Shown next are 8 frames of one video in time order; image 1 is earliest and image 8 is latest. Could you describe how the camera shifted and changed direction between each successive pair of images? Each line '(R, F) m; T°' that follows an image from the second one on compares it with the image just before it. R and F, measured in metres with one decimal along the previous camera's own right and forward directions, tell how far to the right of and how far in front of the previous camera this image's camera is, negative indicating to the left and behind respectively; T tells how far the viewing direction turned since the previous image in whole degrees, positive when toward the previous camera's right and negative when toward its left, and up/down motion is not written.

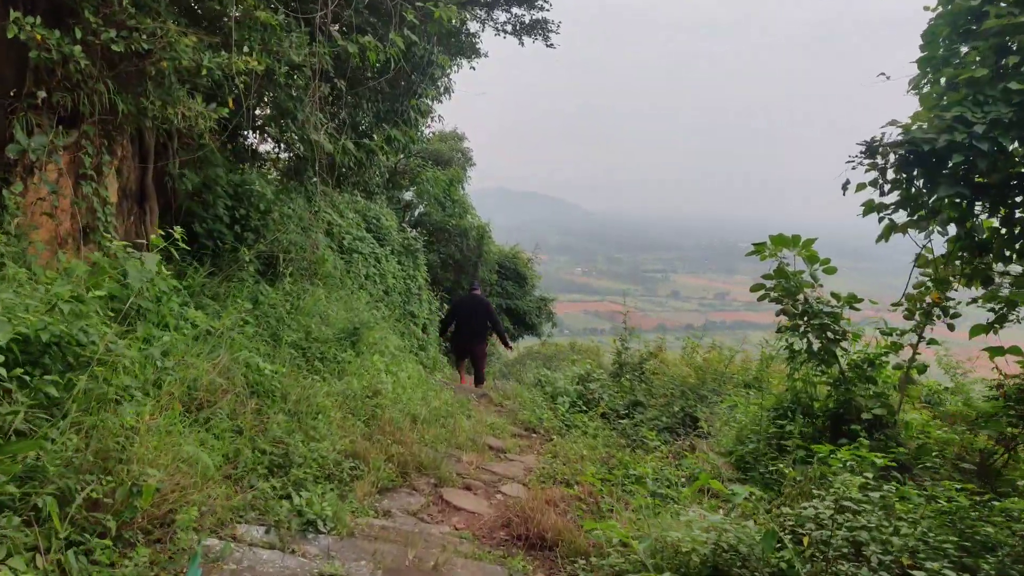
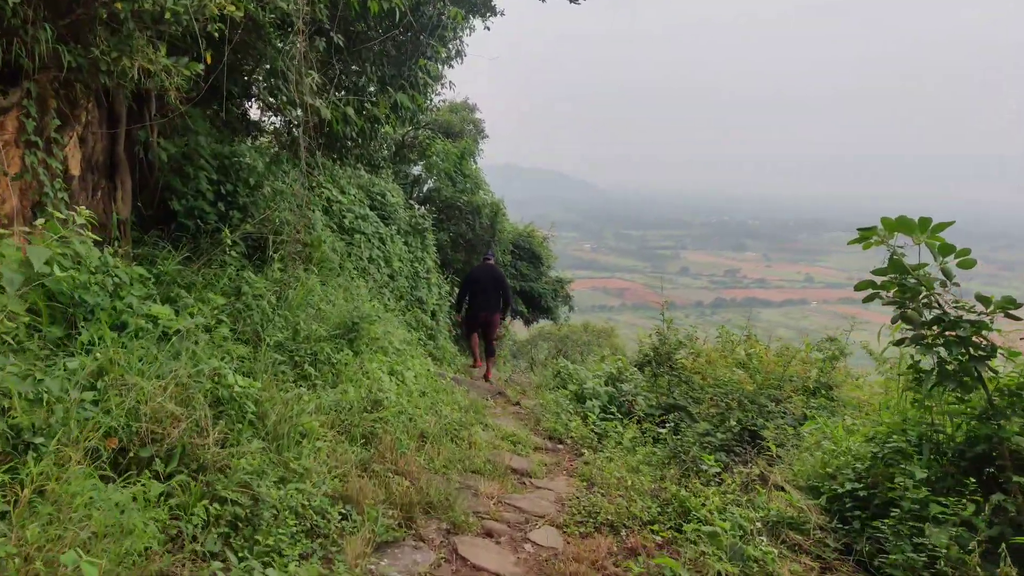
(-0.1, +0.7) m; -1°
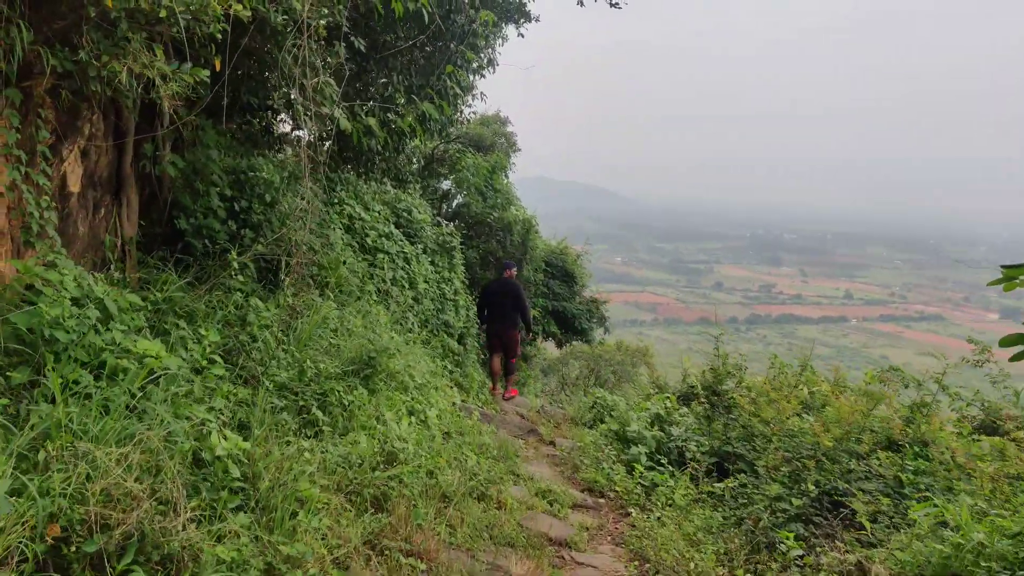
(0.0, +0.5) m; -3°
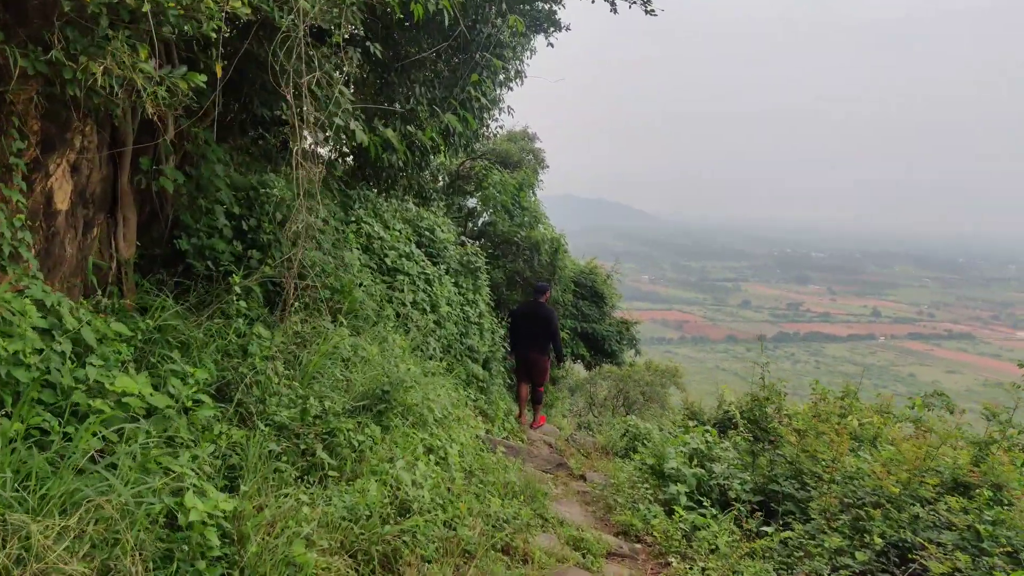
(0.0, +0.4) m; -2°
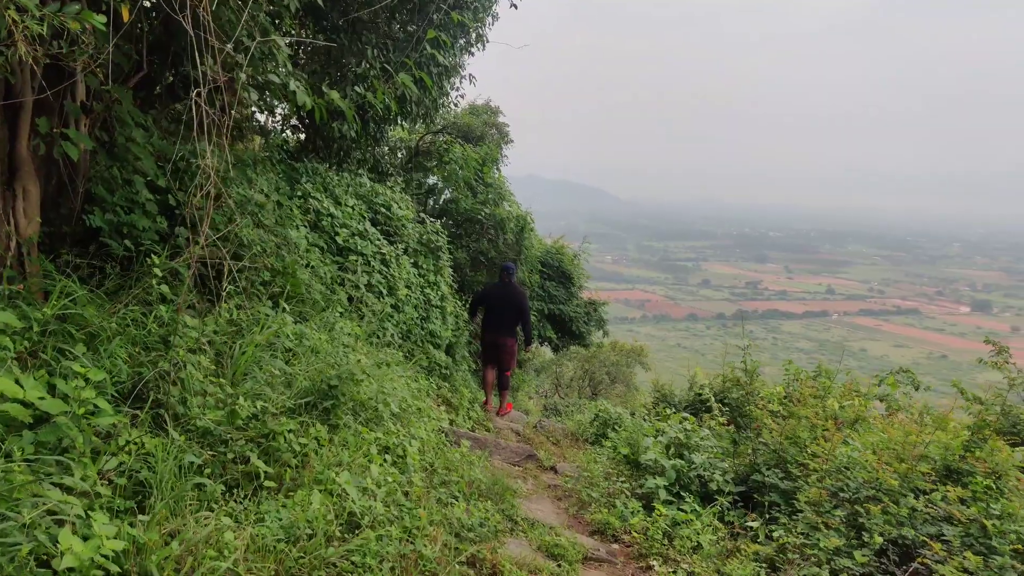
(0.0, +0.4) m; +3°
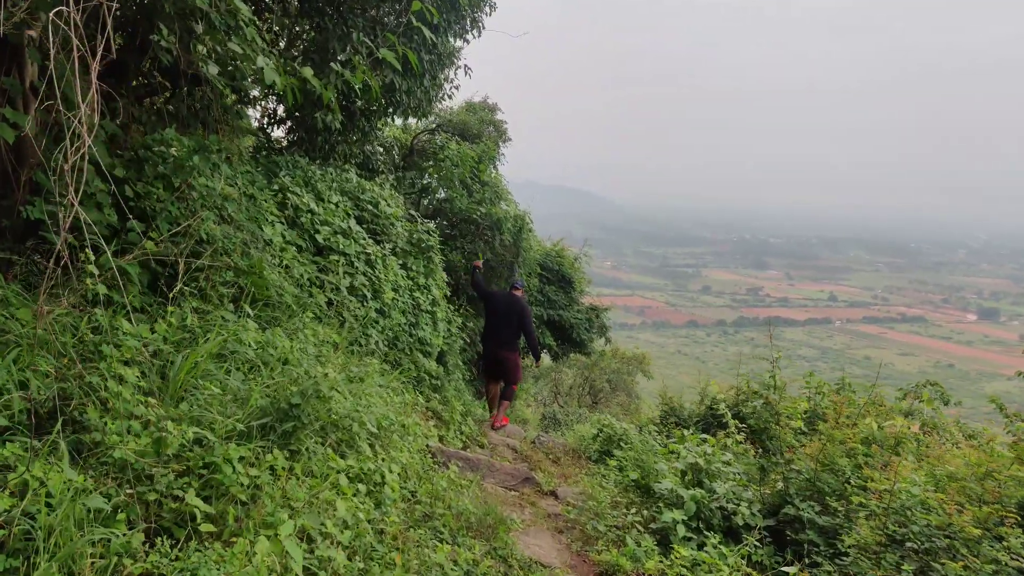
(0.0, +0.5) m; 0°
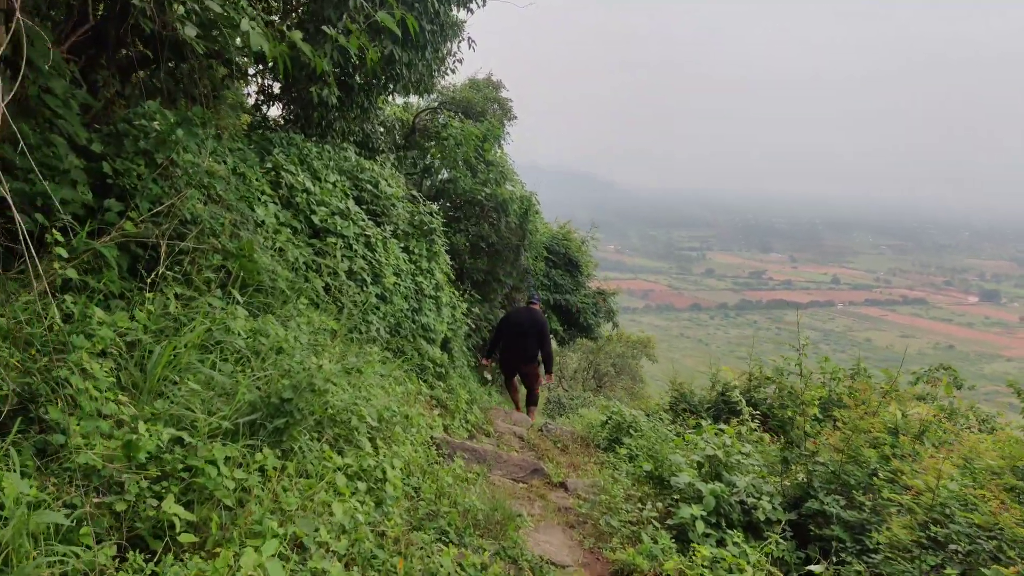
(0.0, +0.2) m; 0°
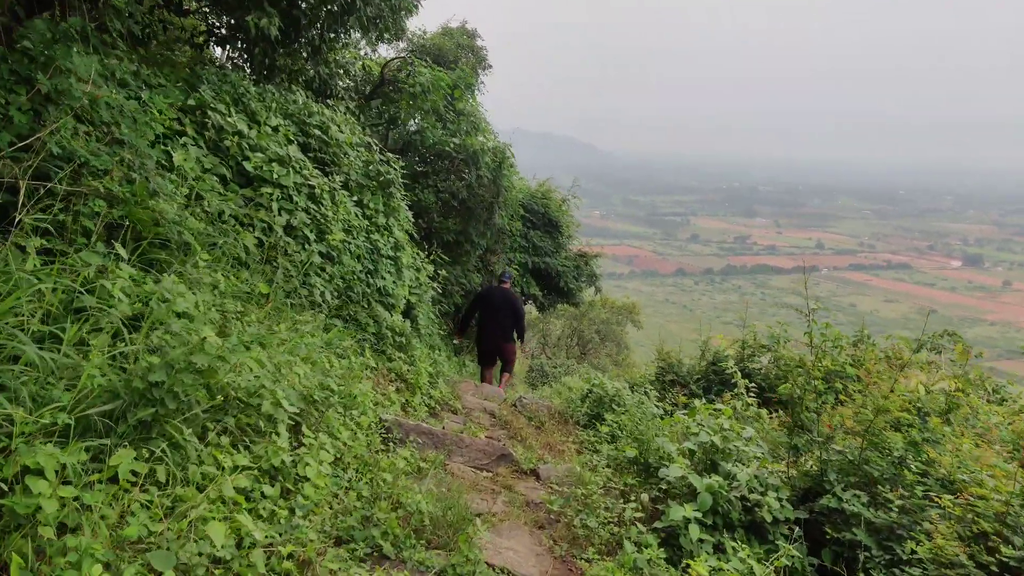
(+0.1, +0.6) m; +1°
